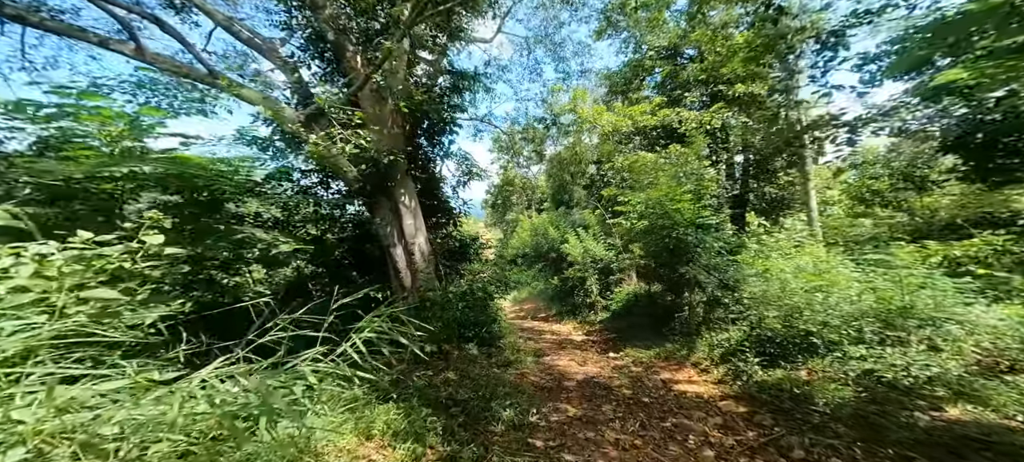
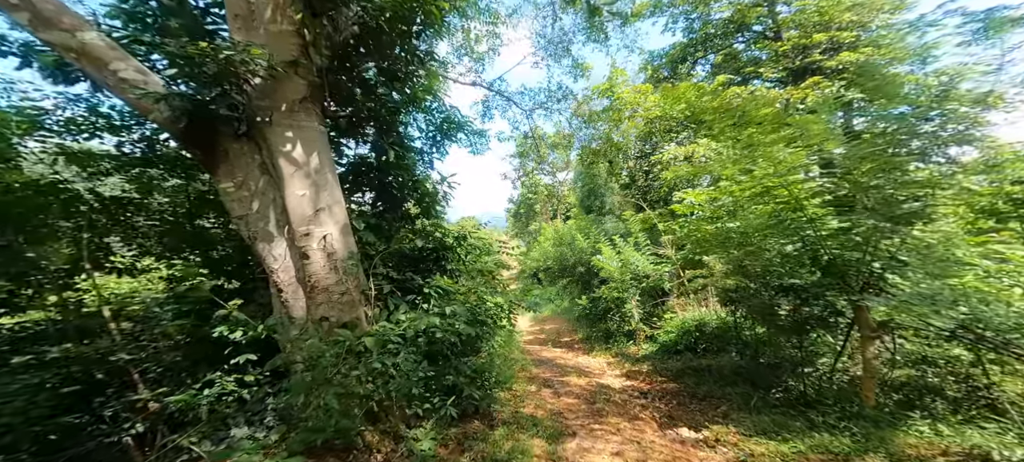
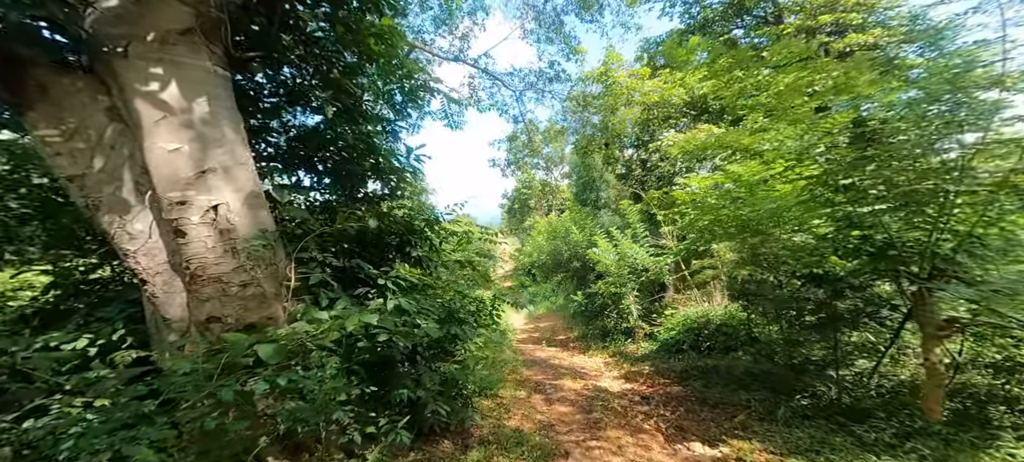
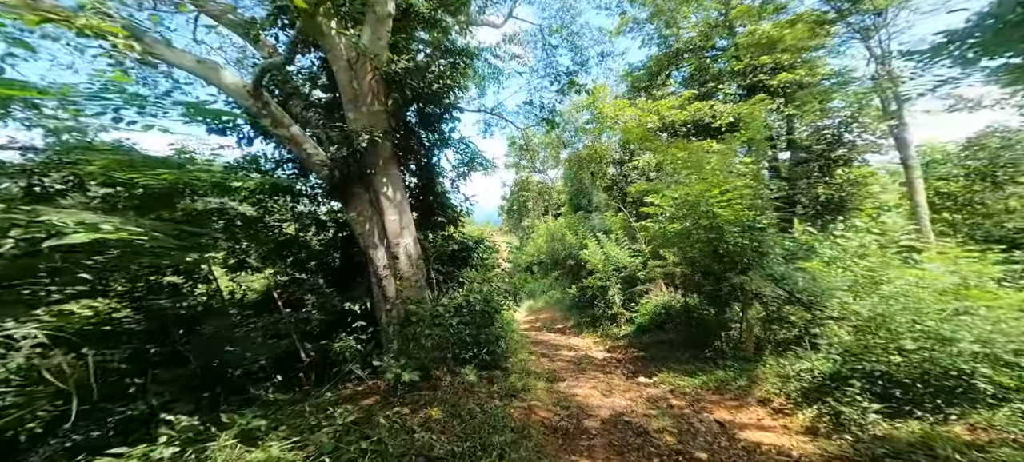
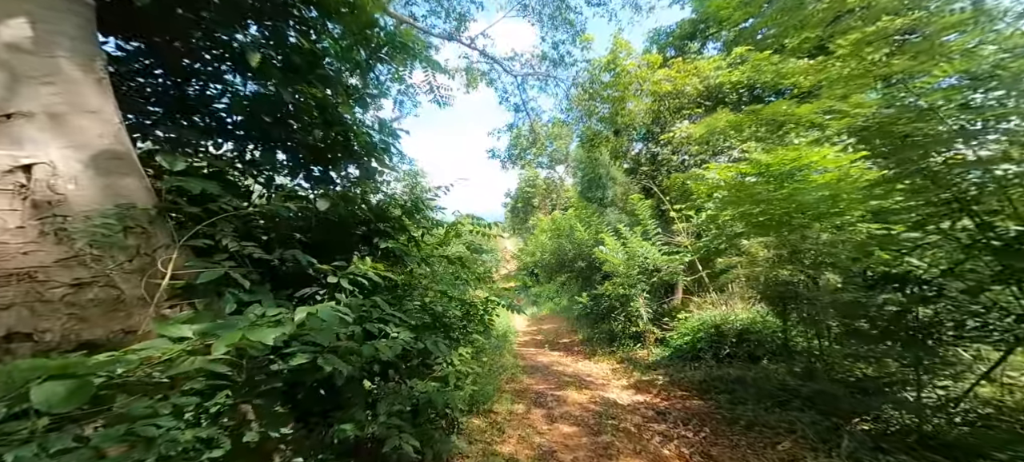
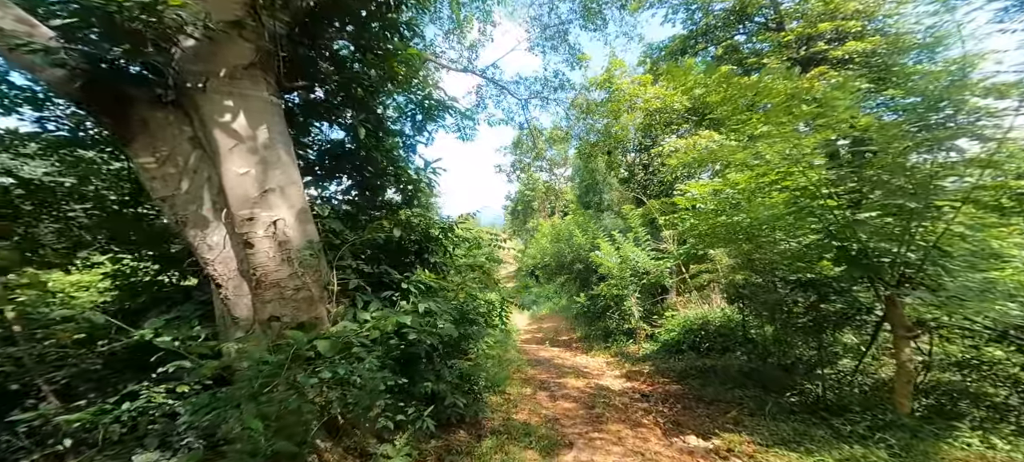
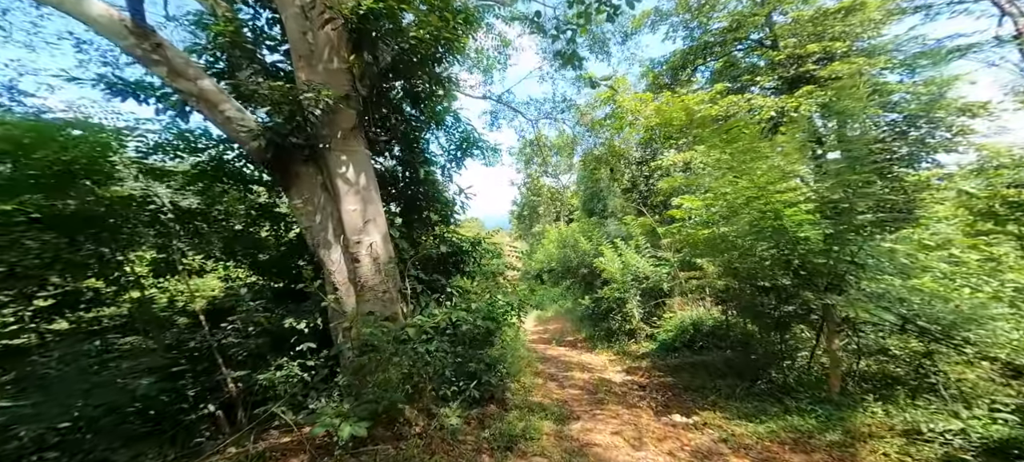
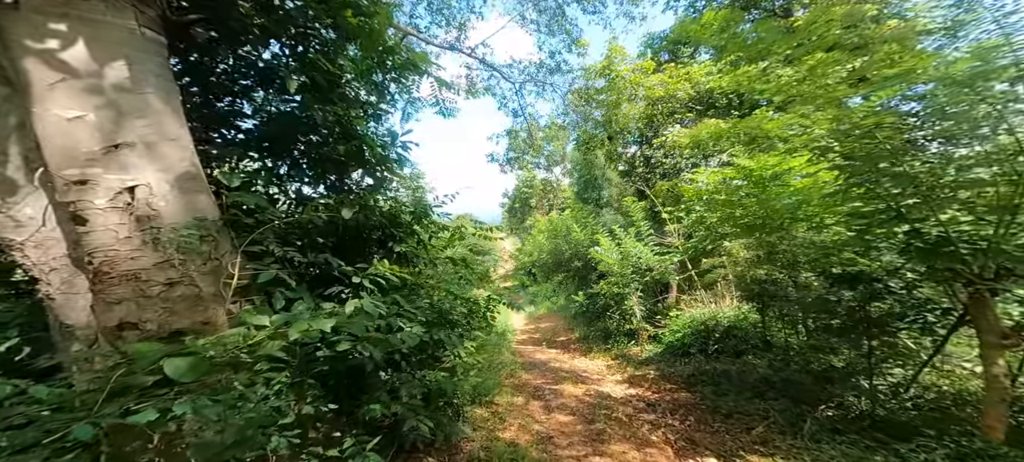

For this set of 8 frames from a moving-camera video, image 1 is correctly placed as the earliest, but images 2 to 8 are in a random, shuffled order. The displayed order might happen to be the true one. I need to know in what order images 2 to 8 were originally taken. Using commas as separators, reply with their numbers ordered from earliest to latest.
4, 7, 2, 6, 3, 8, 5
